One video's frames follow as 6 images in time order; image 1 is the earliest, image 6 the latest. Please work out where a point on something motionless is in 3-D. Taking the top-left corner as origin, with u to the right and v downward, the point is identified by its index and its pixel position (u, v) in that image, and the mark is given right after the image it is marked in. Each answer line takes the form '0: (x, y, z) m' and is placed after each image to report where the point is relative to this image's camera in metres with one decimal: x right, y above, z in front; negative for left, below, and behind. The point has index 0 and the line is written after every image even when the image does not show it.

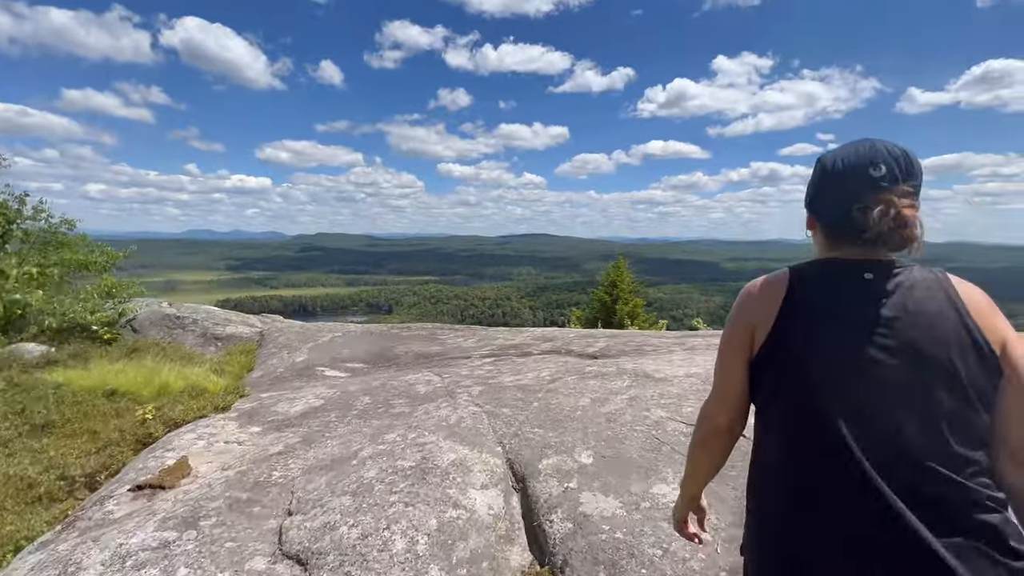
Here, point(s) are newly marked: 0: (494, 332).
0: (-0.3, -0.9, +8.4) m
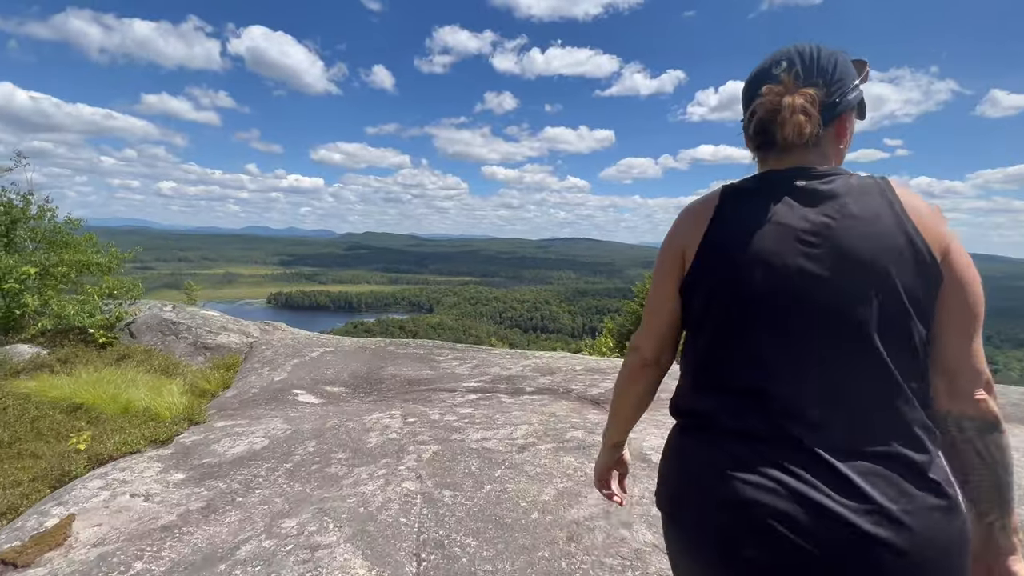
0: (-0.3, -1.2, +7.5) m
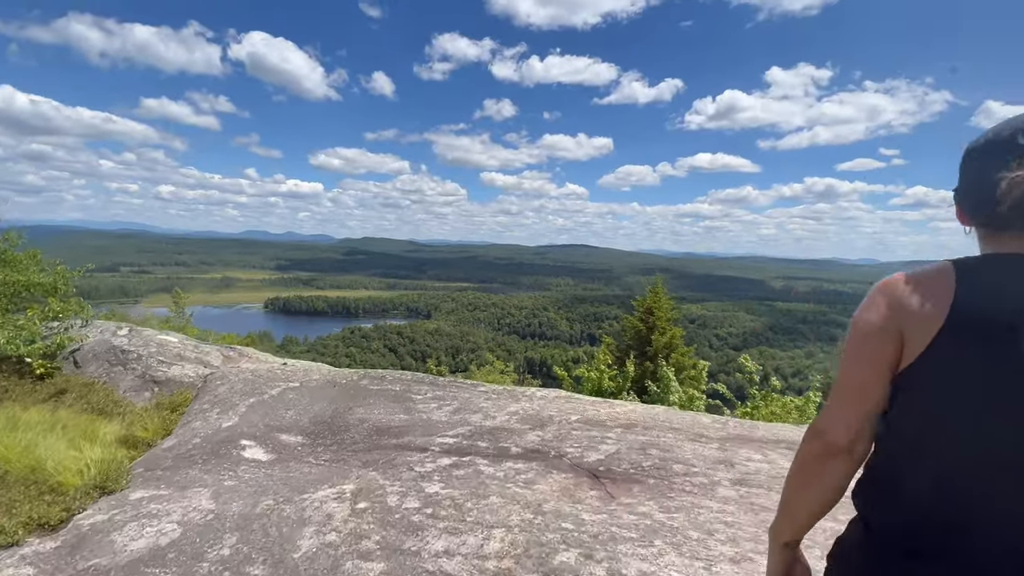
0: (-0.5, -1.6, +6.6) m
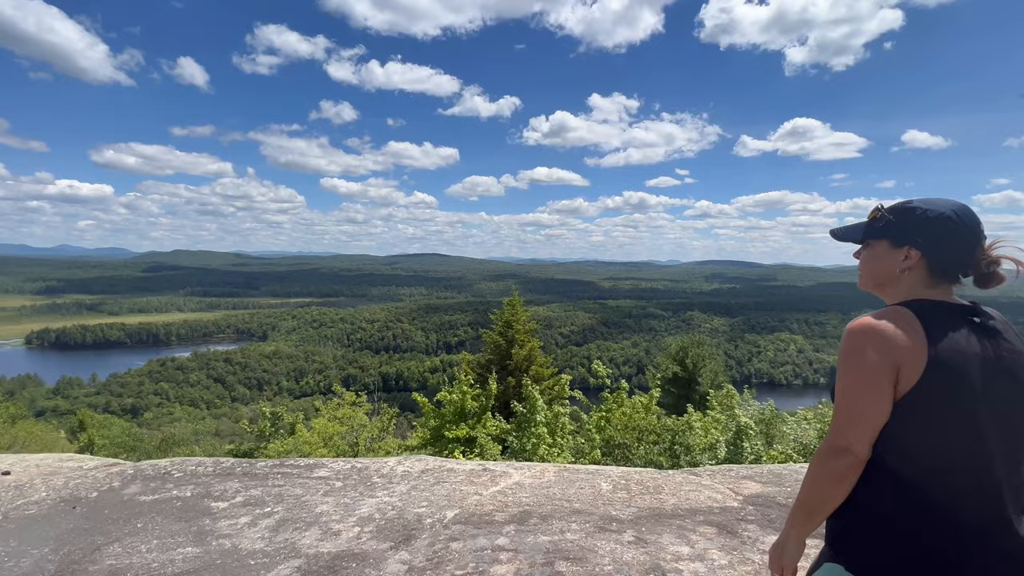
0: (-2.1, -2.2, +4.7) m
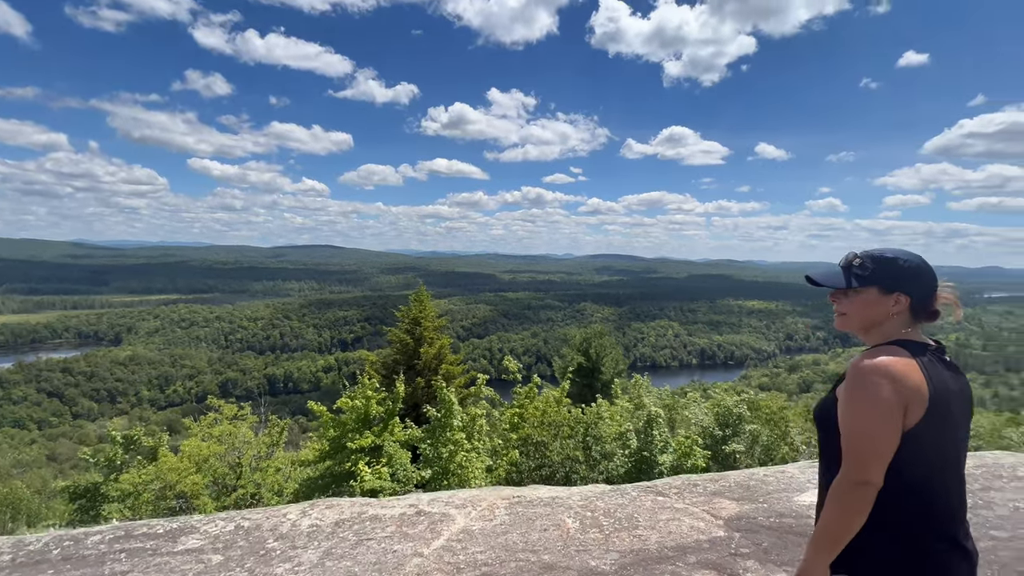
0: (-2.5, -2.2, +3.4) m
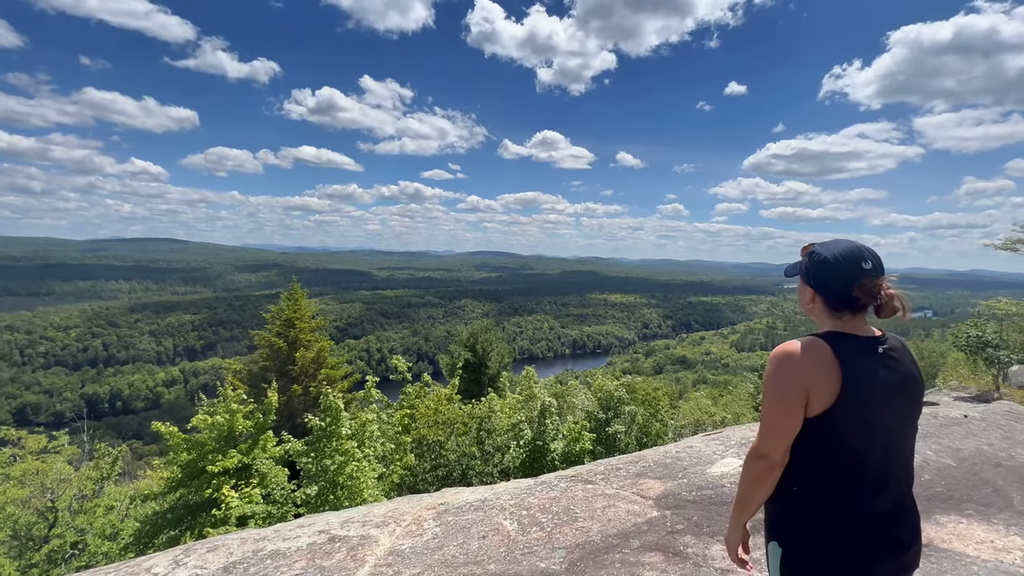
0: (-2.8, -2.2, +2.4) m
